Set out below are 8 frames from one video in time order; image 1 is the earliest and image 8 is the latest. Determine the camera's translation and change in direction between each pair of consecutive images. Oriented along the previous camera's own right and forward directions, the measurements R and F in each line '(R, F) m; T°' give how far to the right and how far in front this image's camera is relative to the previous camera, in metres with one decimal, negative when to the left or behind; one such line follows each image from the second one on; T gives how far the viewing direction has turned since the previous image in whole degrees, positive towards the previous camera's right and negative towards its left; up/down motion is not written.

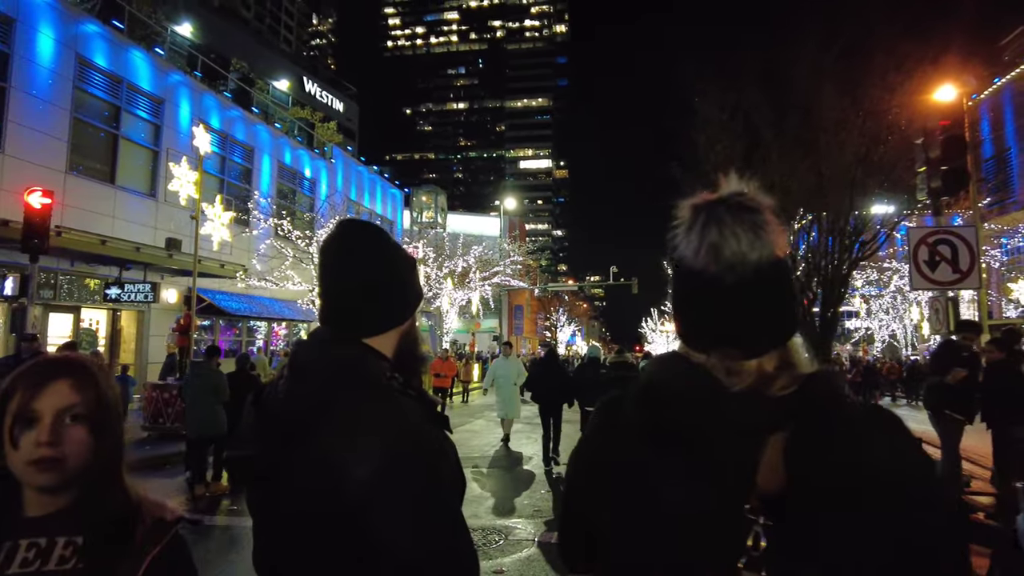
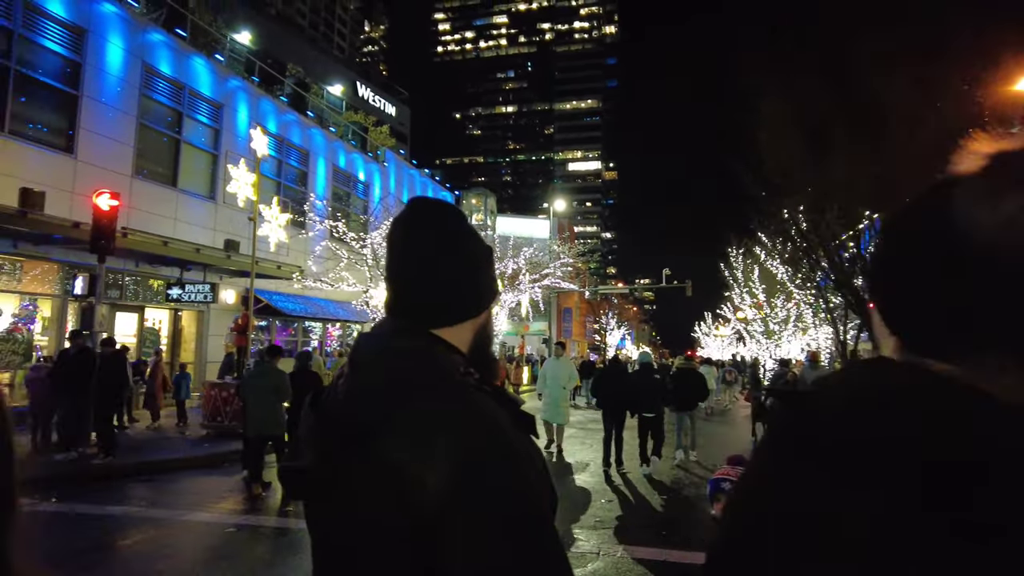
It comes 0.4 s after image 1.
(-0.1, +0.3) m; -4°
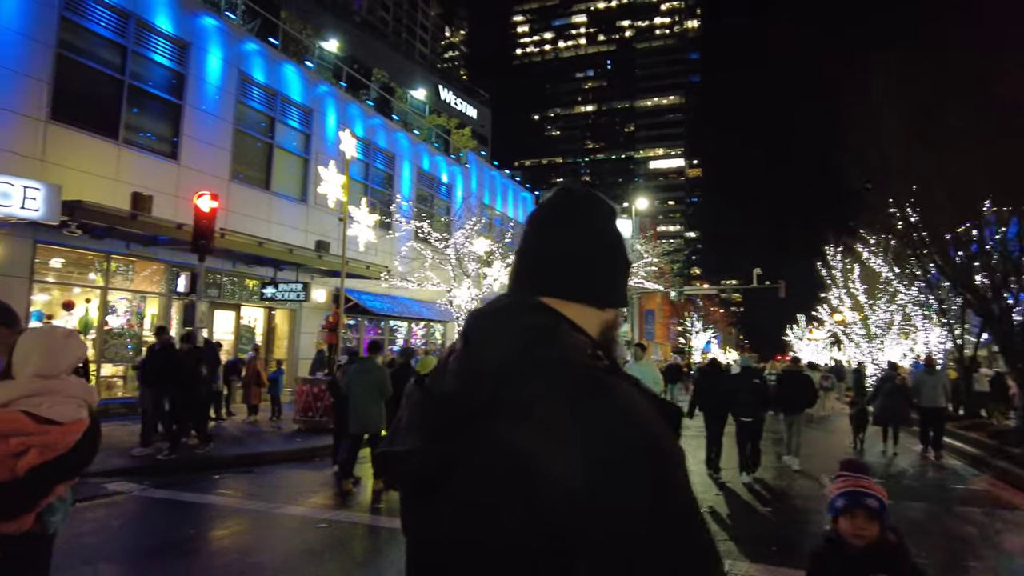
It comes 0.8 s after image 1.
(-0.1, +0.2) m; -7°
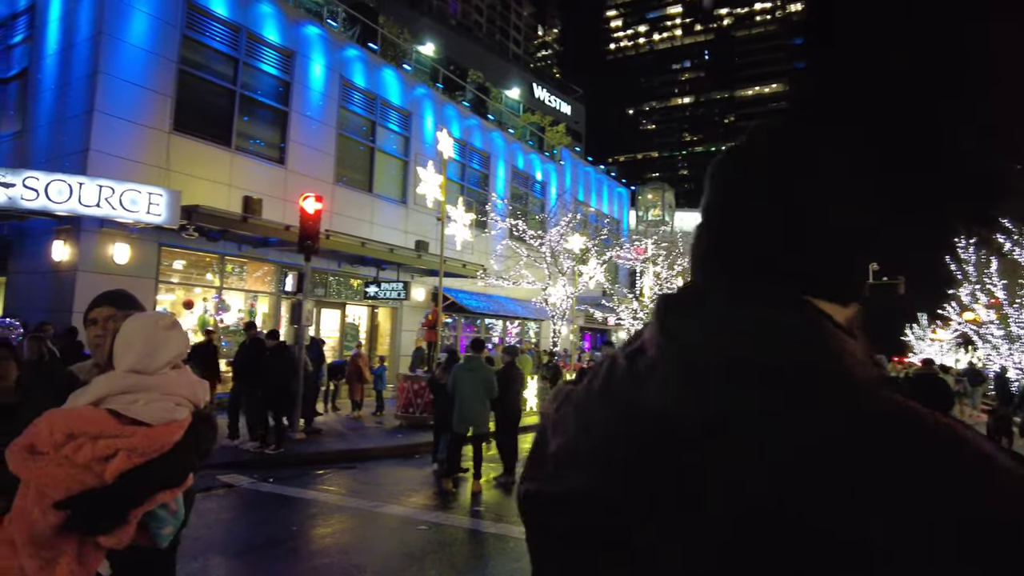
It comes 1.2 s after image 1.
(-0.1, +0.3) m; -8°
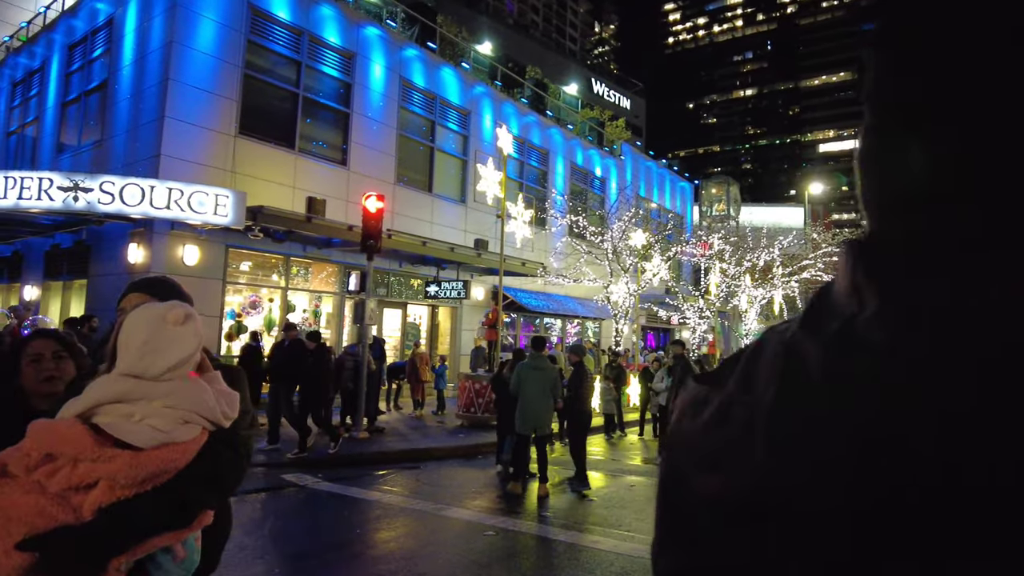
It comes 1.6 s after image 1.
(-0.1, +0.3) m; -5°
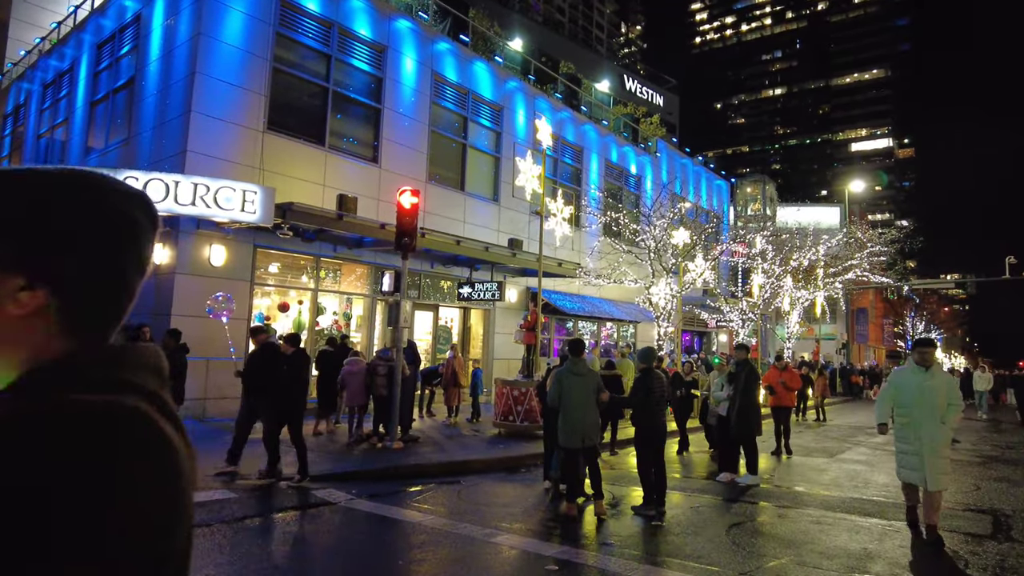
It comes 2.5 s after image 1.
(-0.3, +0.8) m; -2°
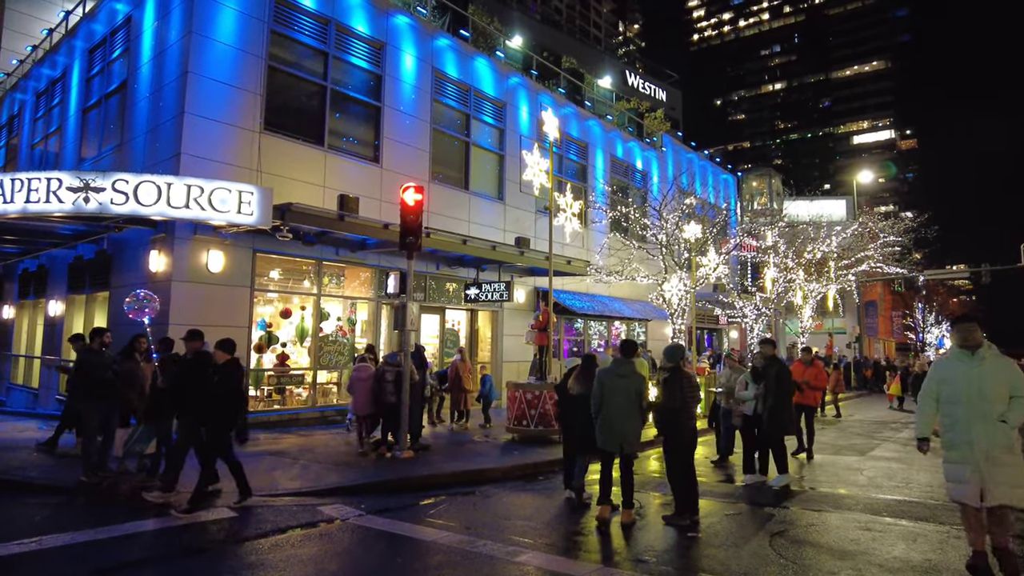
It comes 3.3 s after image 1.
(-0.1, +0.5) m; 0°
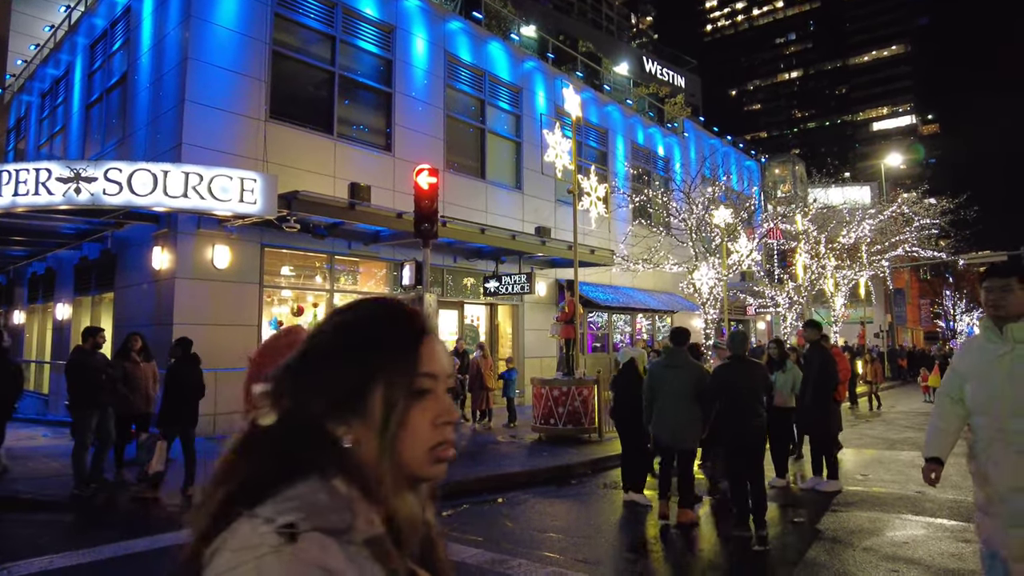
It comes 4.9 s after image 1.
(-0.1, +0.8) m; -1°
